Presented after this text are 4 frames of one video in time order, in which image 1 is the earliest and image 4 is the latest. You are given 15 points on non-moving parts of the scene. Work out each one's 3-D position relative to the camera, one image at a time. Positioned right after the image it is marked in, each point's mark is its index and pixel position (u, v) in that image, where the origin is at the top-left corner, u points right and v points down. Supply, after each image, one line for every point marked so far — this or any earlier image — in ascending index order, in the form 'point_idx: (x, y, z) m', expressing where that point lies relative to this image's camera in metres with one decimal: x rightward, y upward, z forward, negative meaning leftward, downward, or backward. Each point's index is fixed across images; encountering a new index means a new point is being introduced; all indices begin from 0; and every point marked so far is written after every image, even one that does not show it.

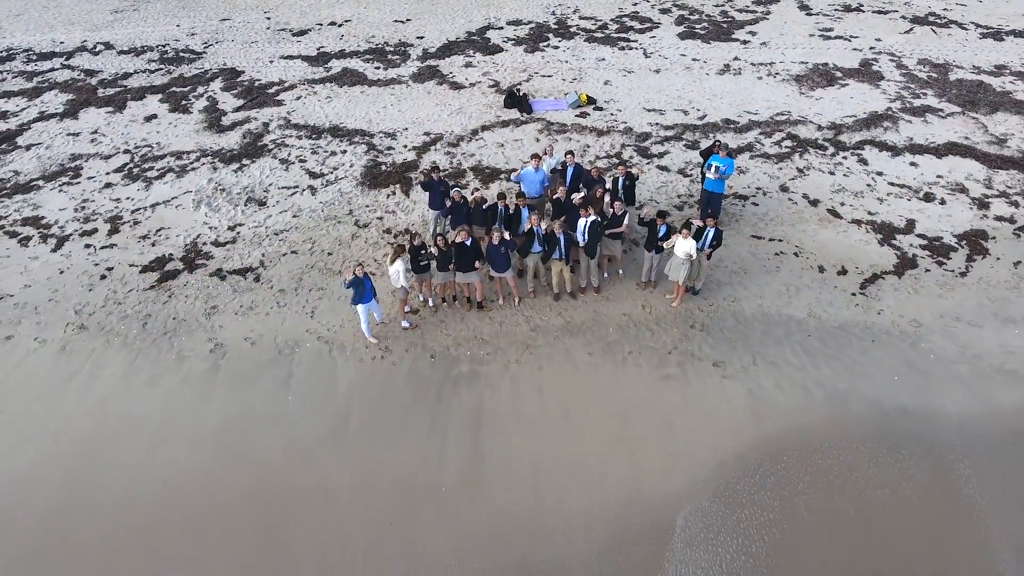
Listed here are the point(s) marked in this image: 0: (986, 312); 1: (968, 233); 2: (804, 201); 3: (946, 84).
0: (+7.0, -0.4, +7.9) m
1: (+7.7, +0.9, +8.9) m
2: (+5.3, +1.6, +9.6) m
3: (+10.0, +4.7, +12.3) m
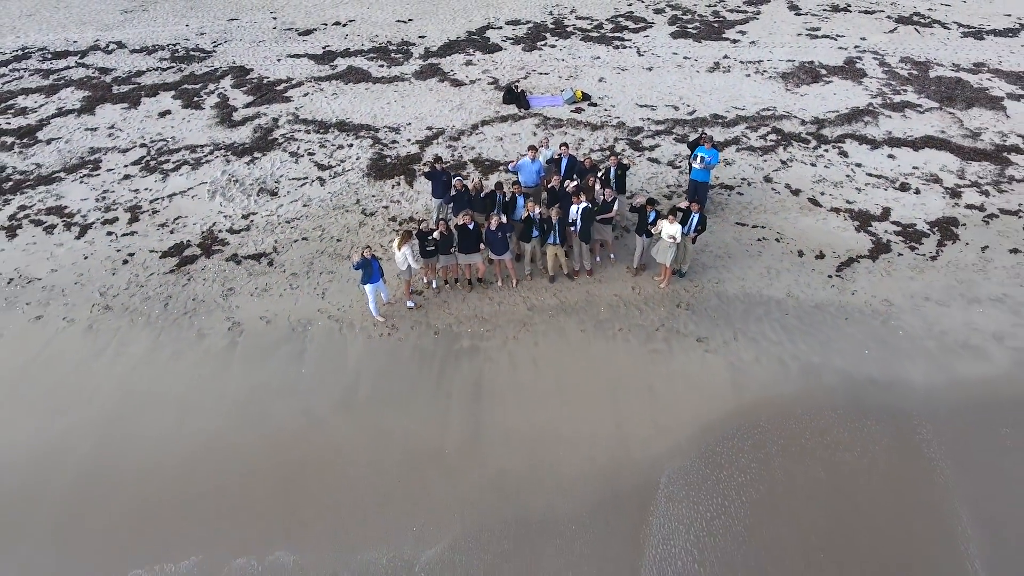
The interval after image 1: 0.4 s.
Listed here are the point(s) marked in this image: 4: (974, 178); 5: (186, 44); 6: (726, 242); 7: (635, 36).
0: (+7.0, -0.1, +8.4) m
1: (+7.6, +1.2, +9.5) m
2: (+5.2, +1.9, +10.1) m
3: (+10.0, +5.0, +12.8) m
4: (+8.9, +2.1, +10.2) m
5: (-10.0, +7.5, +16.3) m
6: (+3.7, +0.8, +9.3) m
7: (+3.6, +7.4, +15.5) m
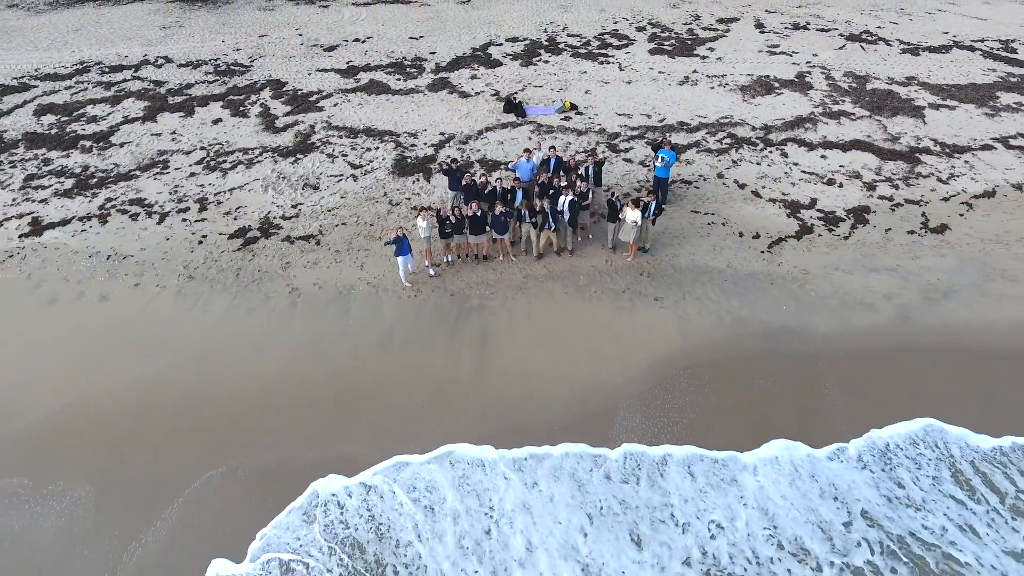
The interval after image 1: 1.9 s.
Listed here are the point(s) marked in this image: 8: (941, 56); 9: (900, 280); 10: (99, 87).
0: (+7.0, +0.5, +10.7) m
1: (+7.6, +1.8, +11.8) m
2: (+5.2, +2.4, +12.4) m
3: (+10.0, +5.6, +15.1) m
4: (+8.8, +2.7, +12.5) m
5: (-10.0, +8.0, +18.6) m
6: (+3.7, +1.4, +11.6) m
7: (+3.5, +7.9, +17.8) m
8: (+13.7, +7.4, +17.0) m
9: (+7.6, +0.2, +10.4) m
10: (-13.4, +6.5, +17.2) m
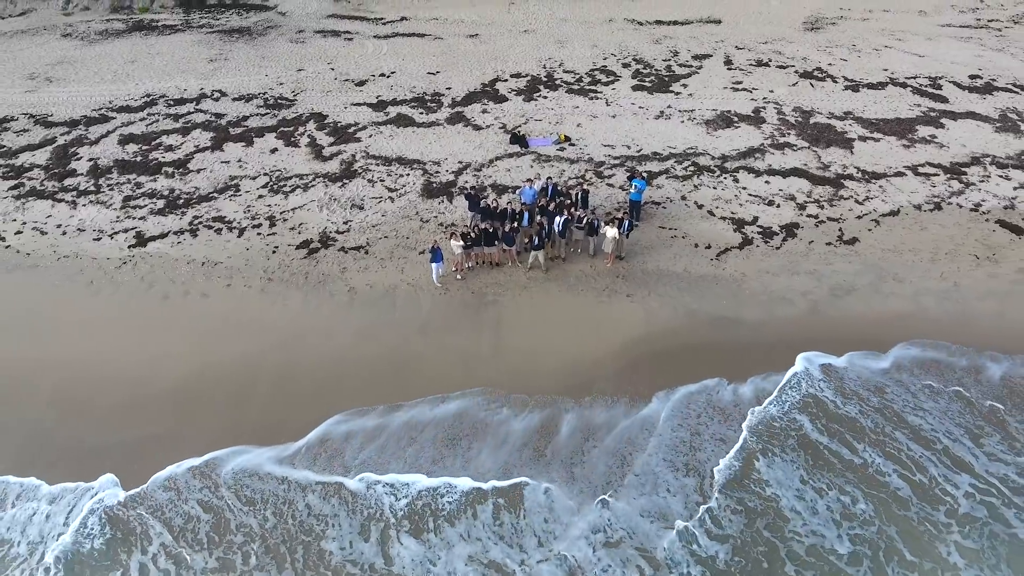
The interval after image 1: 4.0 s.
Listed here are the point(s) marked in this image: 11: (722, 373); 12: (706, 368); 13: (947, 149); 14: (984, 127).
0: (+7.1, +0.5, +13.9) m
1: (+7.8, +1.8, +15.0) m
2: (+5.4, +2.4, +15.6) m
3: (+10.1, +5.6, +18.3) m
4: (+9.0, +2.7, +15.7) m
5: (-9.9, +8.0, +21.9) m
6: (+3.9, +1.4, +14.8) m
7: (+3.7, +7.9, +21.0) m
8: (+13.9, +7.5, +20.2) m
9: (+7.8, +0.2, +13.6) m
10: (-13.2, +6.5, +20.4) m
11: (+4.9, -1.8, +12.0) m
12: (+4.6, -1.7, +12.1) m
13: (+14.1, +4.5, +17.3) m
14: (+16.1, +5.5, +18.2) m
